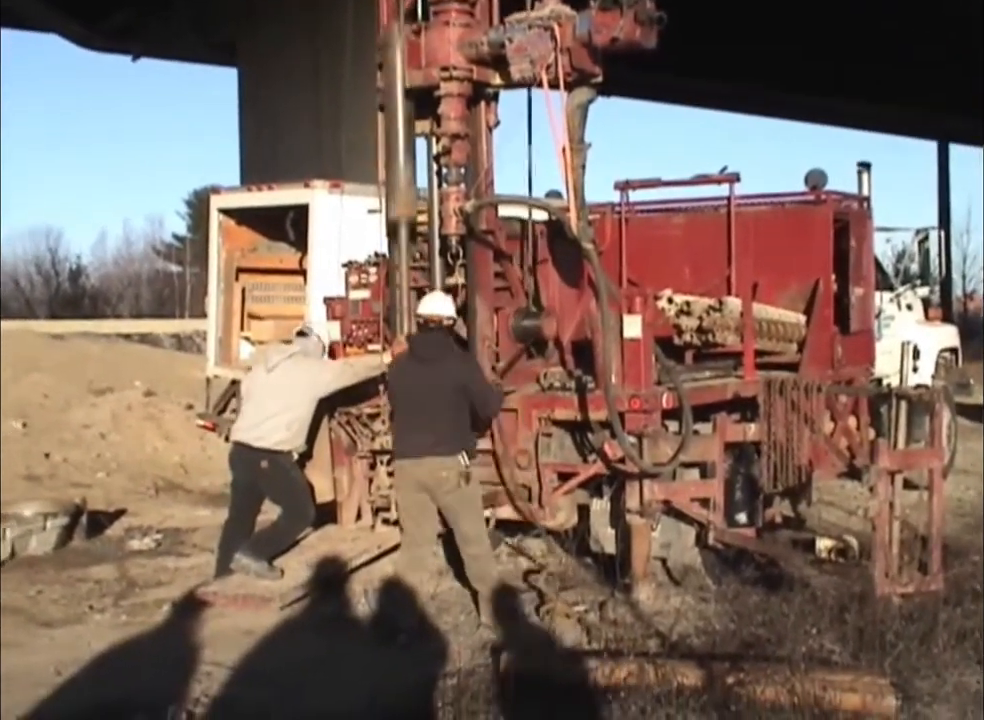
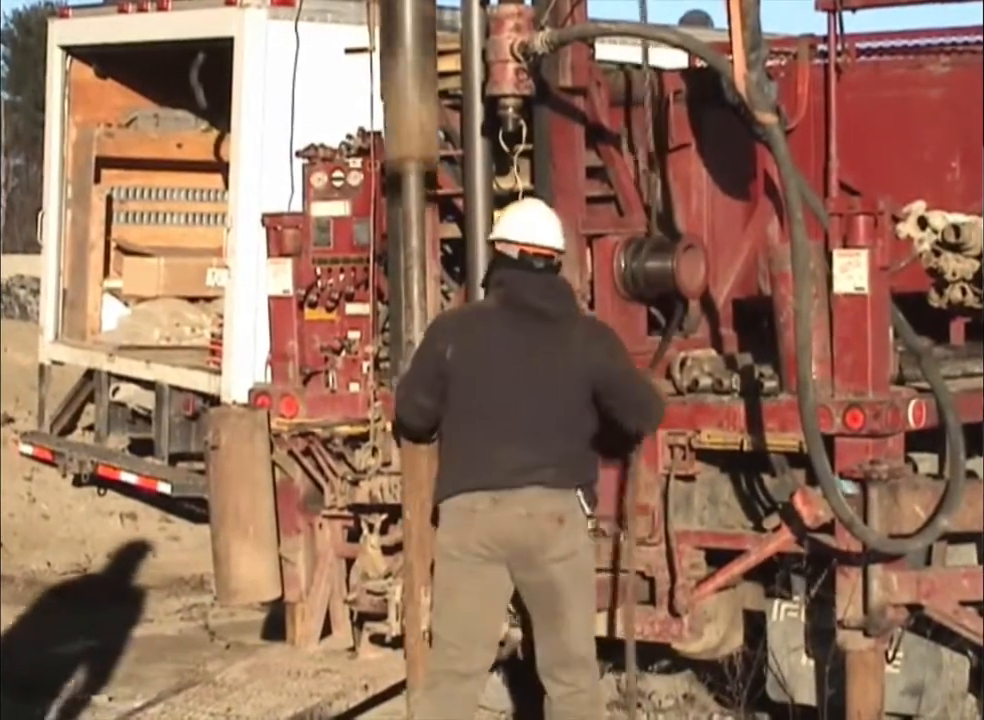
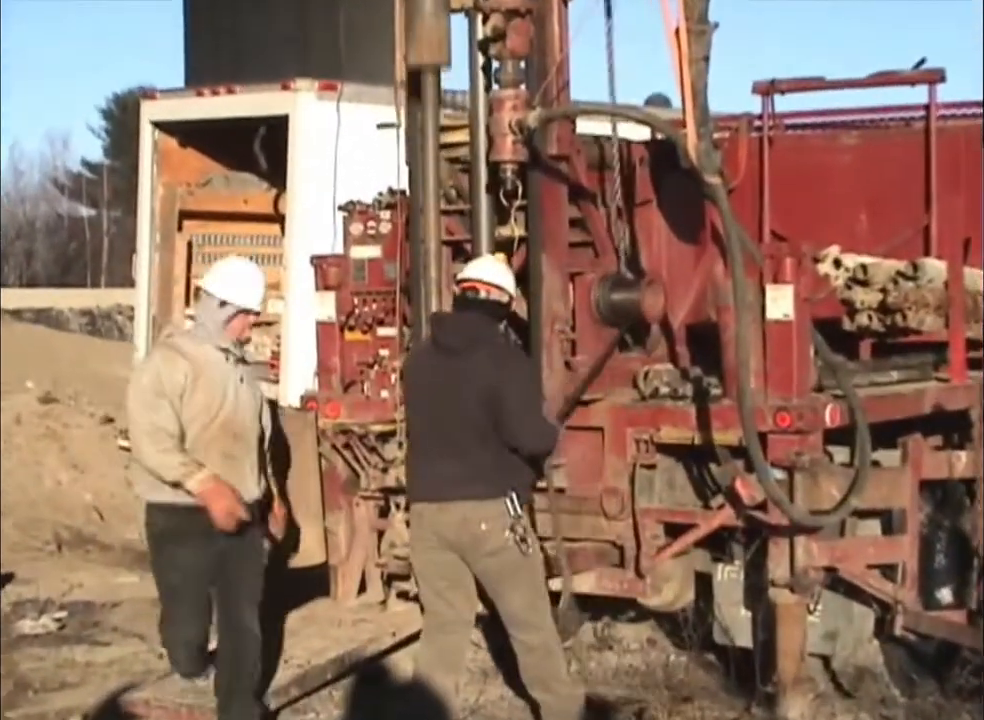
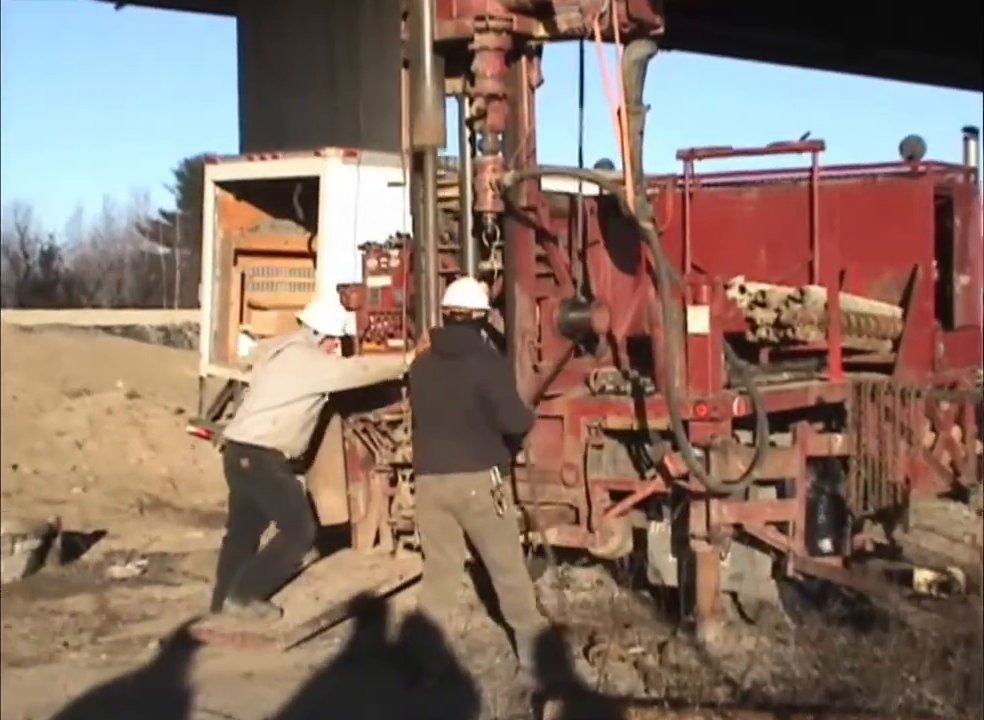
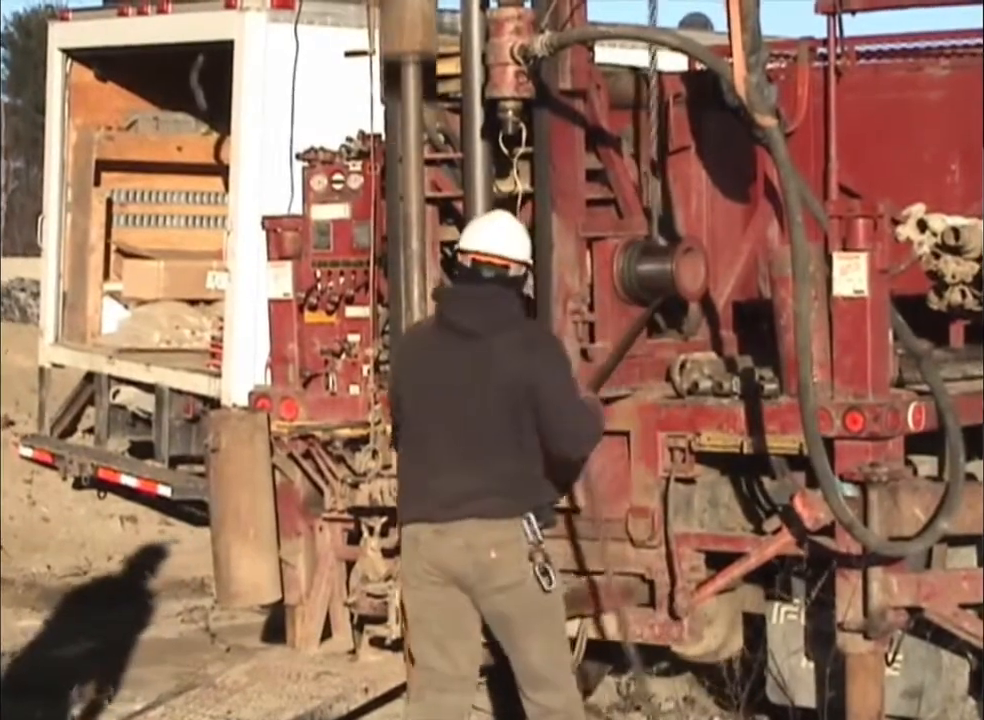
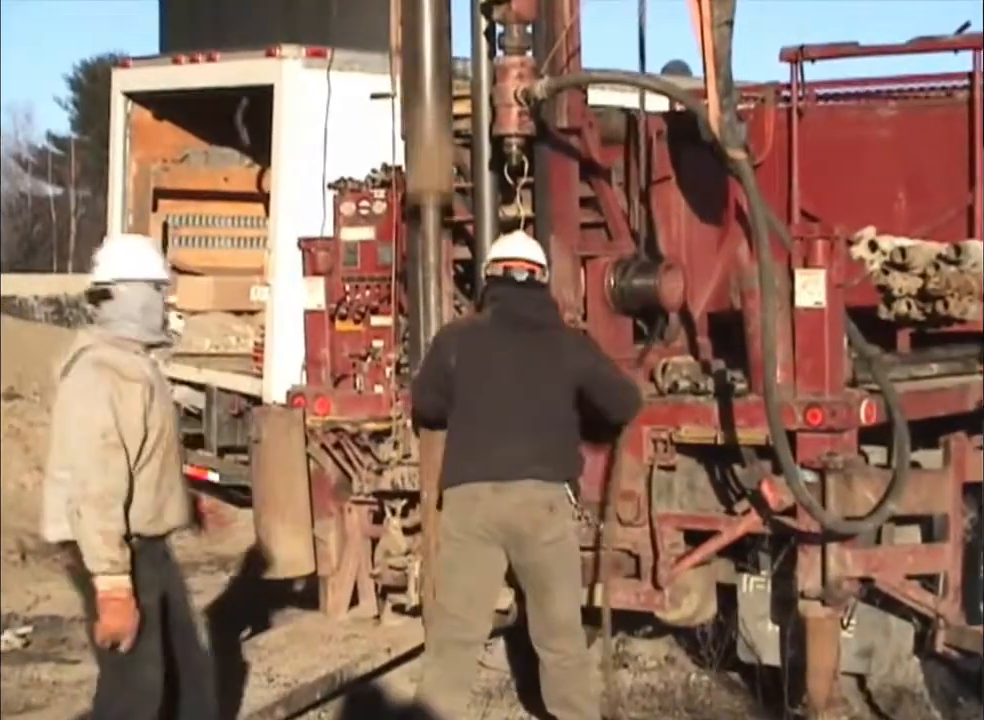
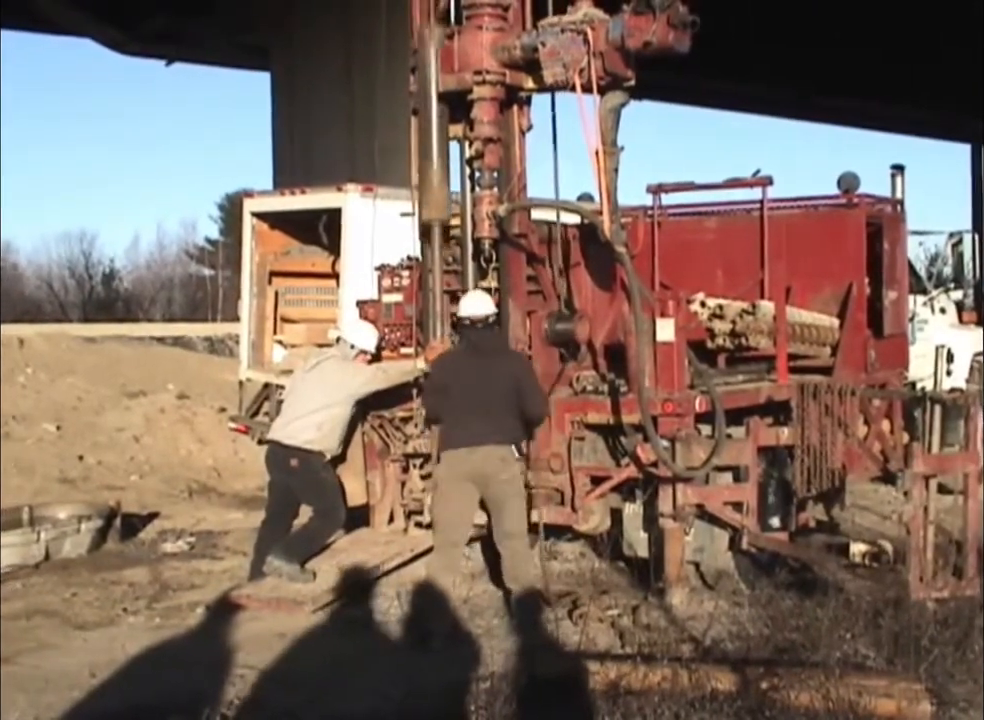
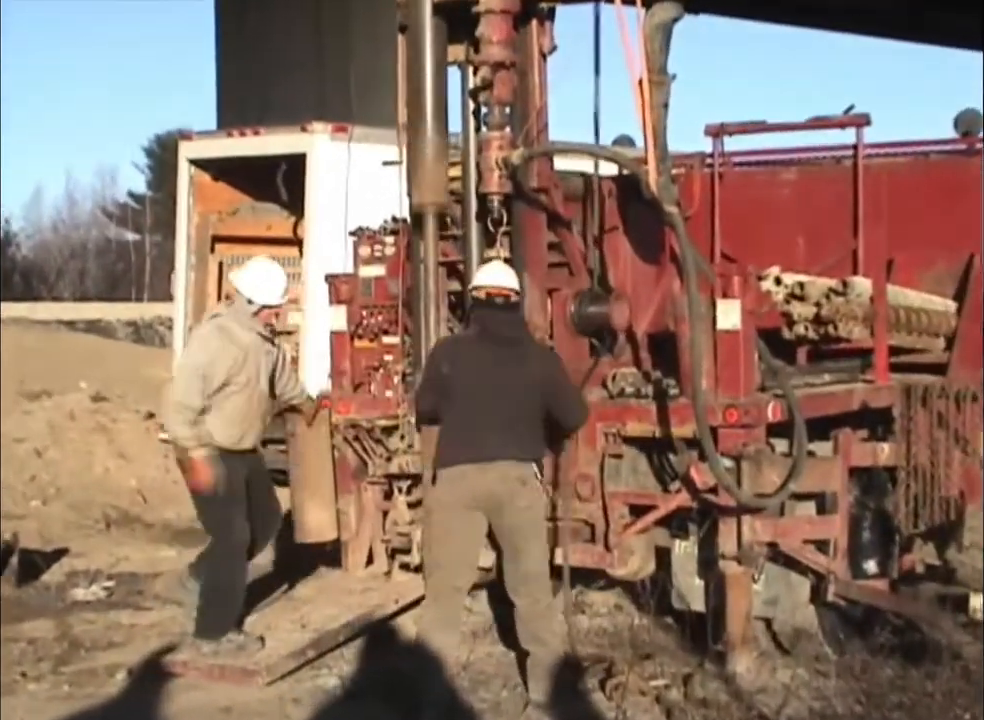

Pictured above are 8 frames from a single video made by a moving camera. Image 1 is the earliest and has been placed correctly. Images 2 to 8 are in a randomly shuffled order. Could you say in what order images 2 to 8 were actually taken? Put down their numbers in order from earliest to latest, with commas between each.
7, 4, 8, 3, 6, 5, 2
